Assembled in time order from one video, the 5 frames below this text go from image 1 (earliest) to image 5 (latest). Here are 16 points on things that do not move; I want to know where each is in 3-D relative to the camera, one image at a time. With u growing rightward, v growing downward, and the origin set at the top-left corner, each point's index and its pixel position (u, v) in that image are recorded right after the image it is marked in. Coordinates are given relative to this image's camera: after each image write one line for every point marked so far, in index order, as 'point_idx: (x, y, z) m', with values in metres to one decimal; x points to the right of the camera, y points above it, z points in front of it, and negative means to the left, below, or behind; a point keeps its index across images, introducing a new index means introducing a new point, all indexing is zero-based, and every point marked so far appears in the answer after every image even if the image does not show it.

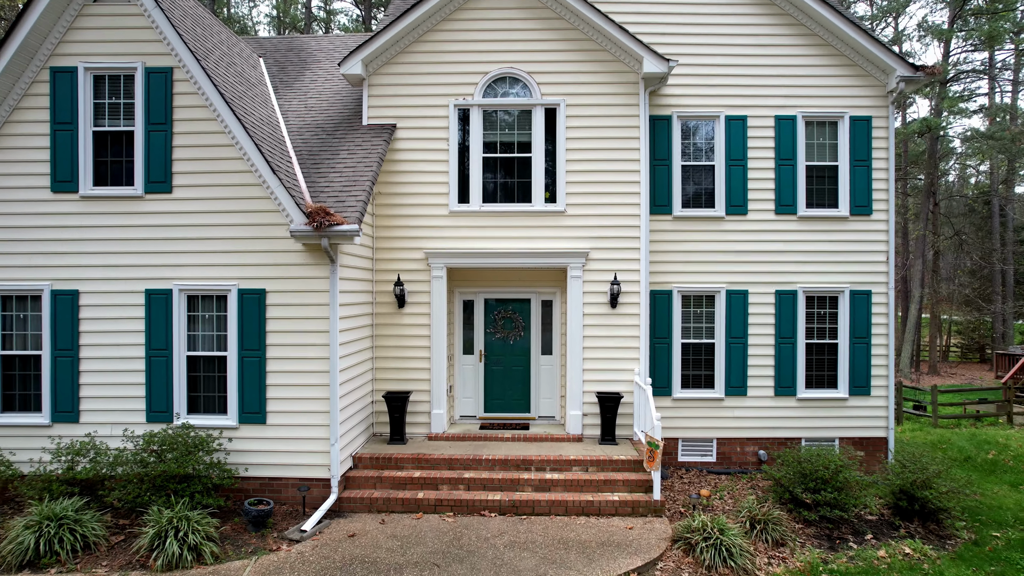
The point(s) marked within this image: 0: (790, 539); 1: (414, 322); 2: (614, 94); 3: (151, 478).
0: (+10.6, -9.5, +6.1) m
1: (-5.0, -1.8, +8.2) m
2: (+5.1, +9.7, +8.0) m
3: (-13.4, -7.1, +6.0) m
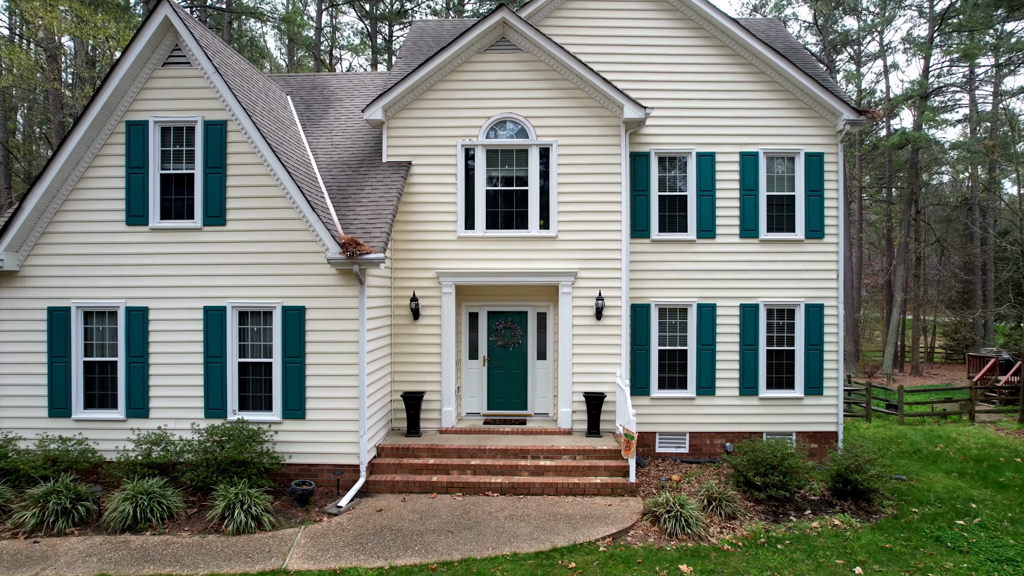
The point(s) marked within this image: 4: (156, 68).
0: (+10.5, -10.4, +7.4) m
1: (-5.1, -2.6, +9.5) m
2: (+5.0, +8.9, +9.3) m
3: (-13.5, -7.9, +7.3) m
4: (-18.1, +11.2, +8.1) m
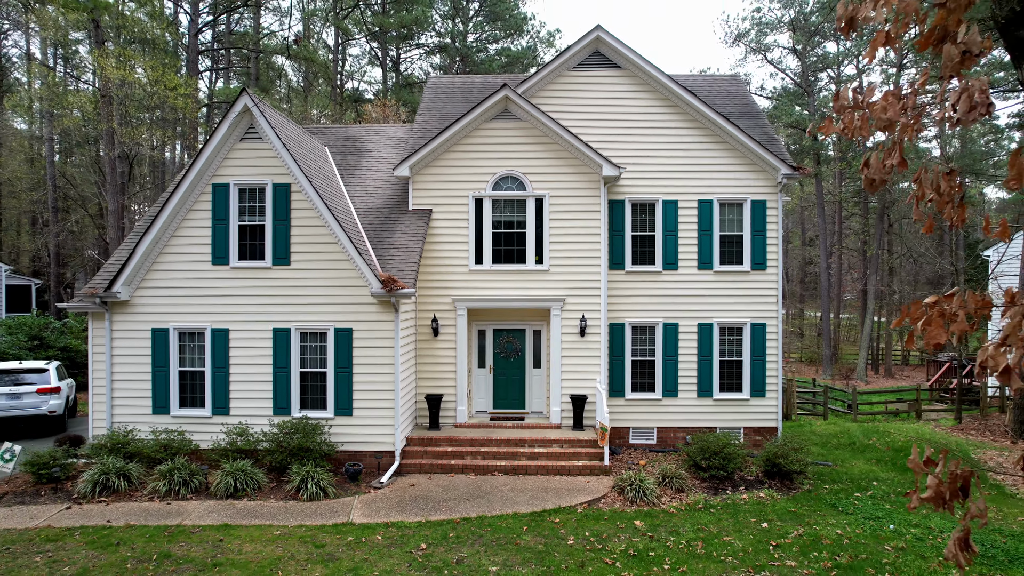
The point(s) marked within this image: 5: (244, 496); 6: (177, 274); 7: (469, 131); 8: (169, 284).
0: (+10.6, -12.1, +9.7) m
1: (-5.0, -4.3, +11.8) m
2: (+5.1, +7.2, +11.5) m
3: (-13.4, -9.6, +9.6) m
4: (-18.0, +9.5, +10.4) m
5: (-14.9, -11.5, +8.8) m
6: (-21.8, +0.9, +10.4) m
7: (-3.2, +11.5, +11.7) m
8: (-22.4, +0.3, +10.4) m
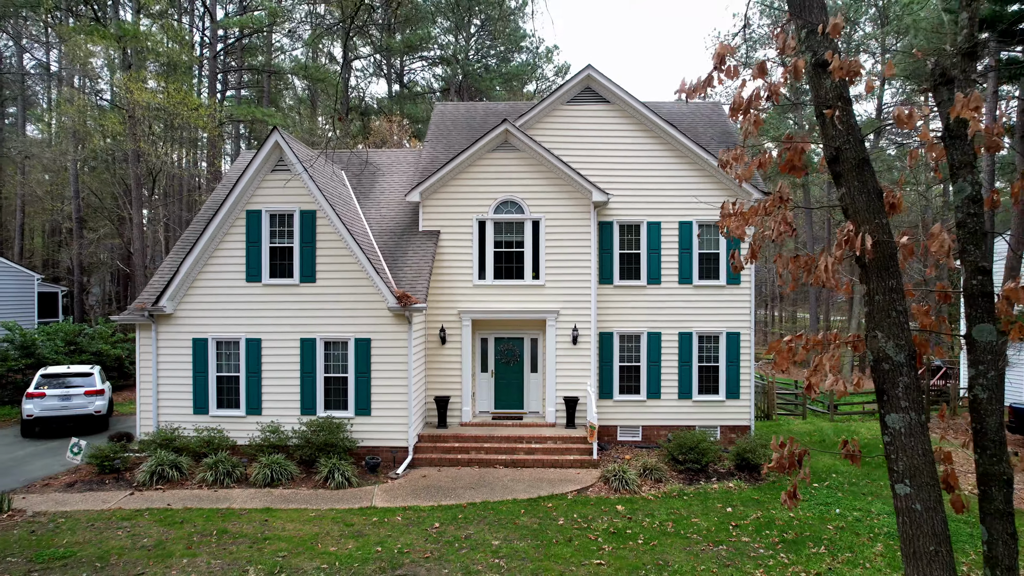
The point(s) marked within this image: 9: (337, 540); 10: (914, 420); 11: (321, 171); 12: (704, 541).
0: (+10.6, -13.2, +11.0) m
1: (-5.0, -5.4, +13.2) m
2: (+5.1, +6.1, +12.9) m
3: (-13.4, -10.7, +11.0) m
4: (-18.1, +8.4, +11.8) m
5: (-14.9, -12.6, +10.2) m
6: (-21.9, -0.2, +11.8) m
7: (-3.2, +10.4, +13.1) m
8: (-22.4, -0.8, +11.8) m
9: (-8.8, -12.6, +8.0) m
10: (+8.9, -2.9, +3.5) m
11: (-15.1, +9.2, +12.7) m
12: (+9.9, -13.1, +8.3) m
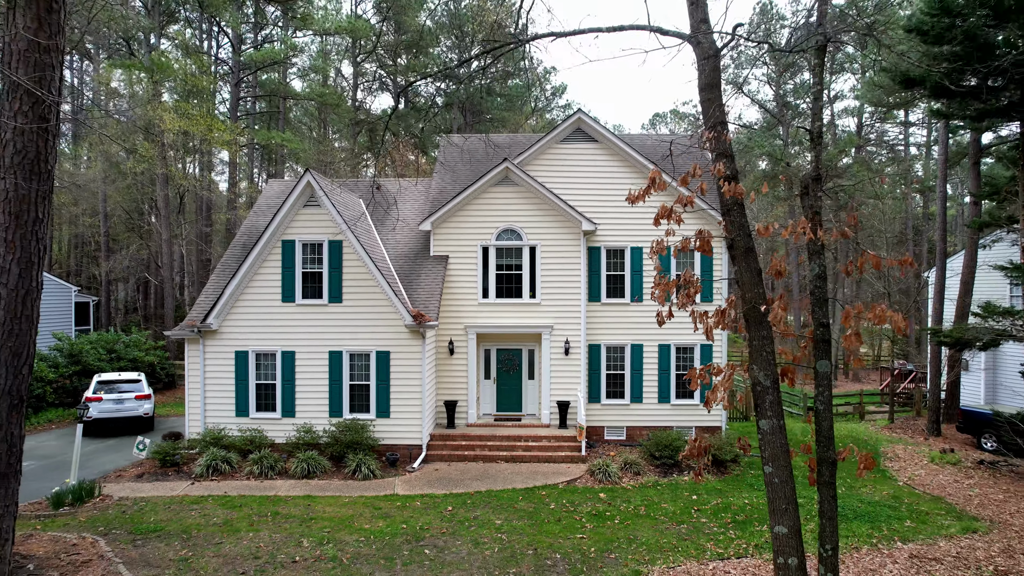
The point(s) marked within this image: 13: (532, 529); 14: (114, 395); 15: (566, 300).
0: (+10.5, -14.8, +12.9) m
1: (-5.1, -7.0, +15.0) m
2: (+5.0, +4.5, +14.7) m
3: (-13.5, -12.3, +12.8) m
4: (-18.1, +6.8, +13.6) m
5: (-14.9, -14.3, +12.0) m
6: (-21.9, -1.8, +13.6) m
7: (-3.2, +8.8, +14.9) m
8: (-22.4, -2.4, +13.6) m
9: (-8.8, -14.2, +9.8) m
10: (+8.9, -4.6, +5.4) m
11: (-15.1, +7.5, +14.5) m
12: (+9.9, -14.8, +10.1) m
13: (+1.1, -14.3, +9.5) m
14: (-38.0, -10.2, +15.2) m
15: (+5.0, -1.2, +14.9) m
